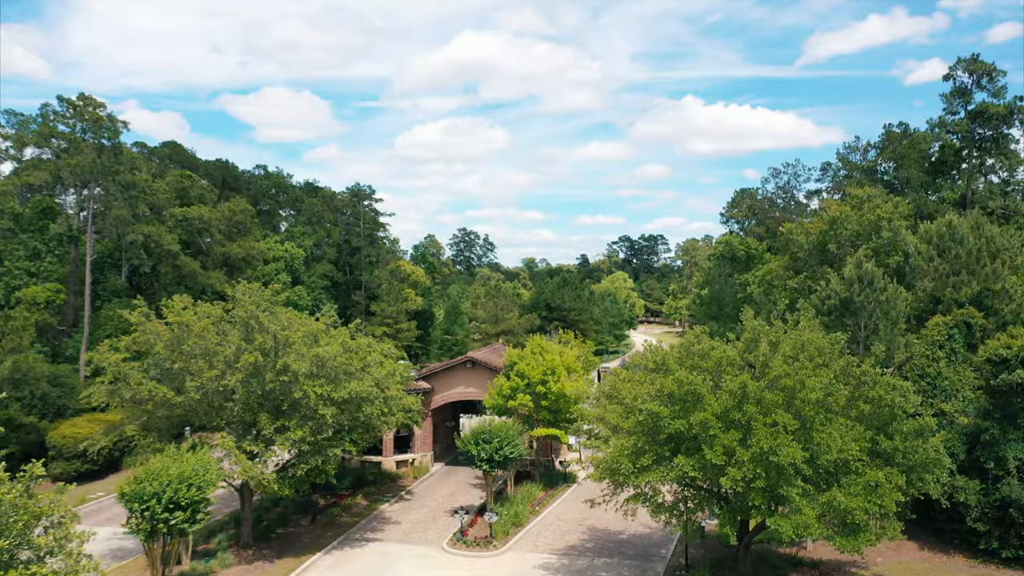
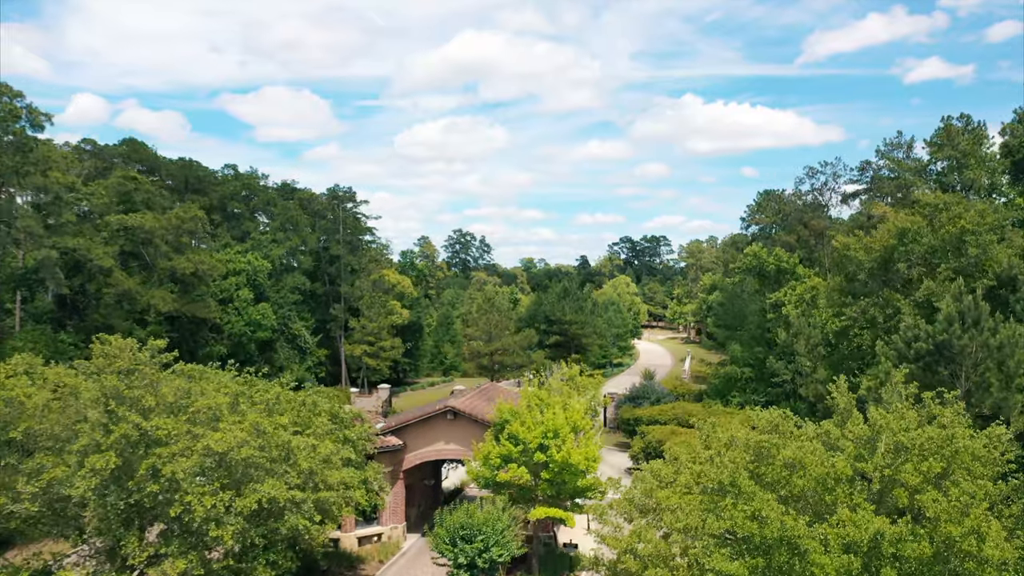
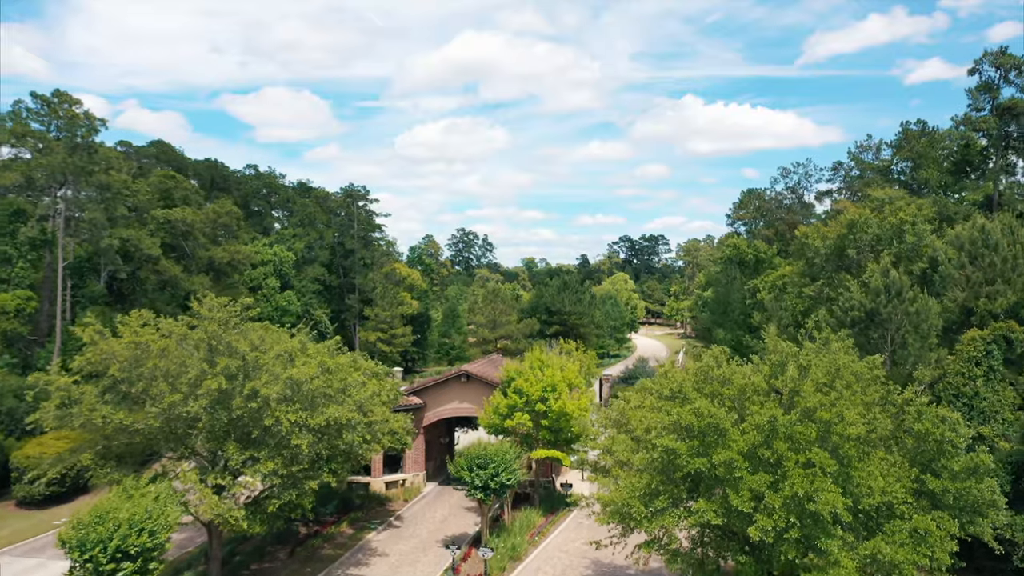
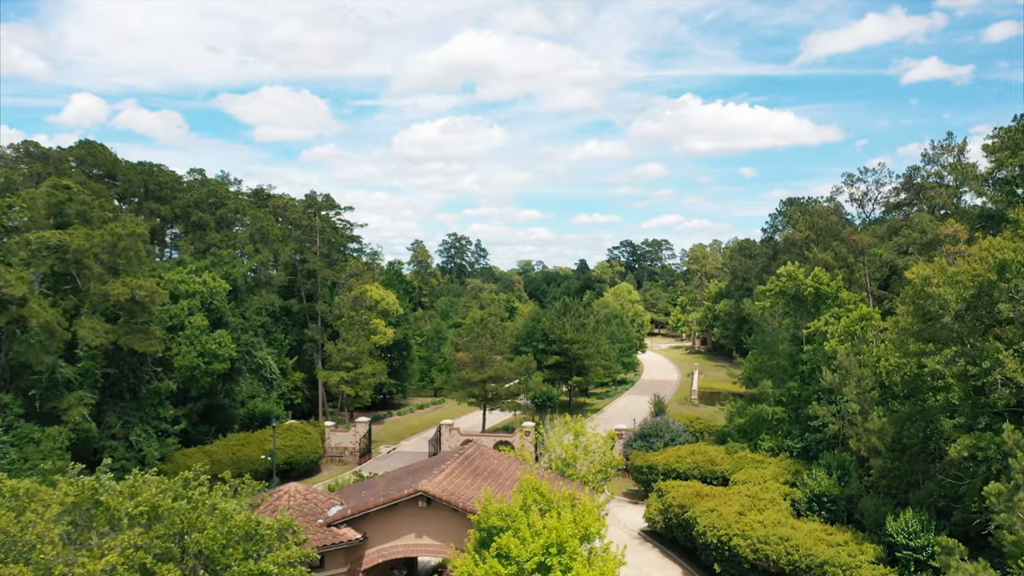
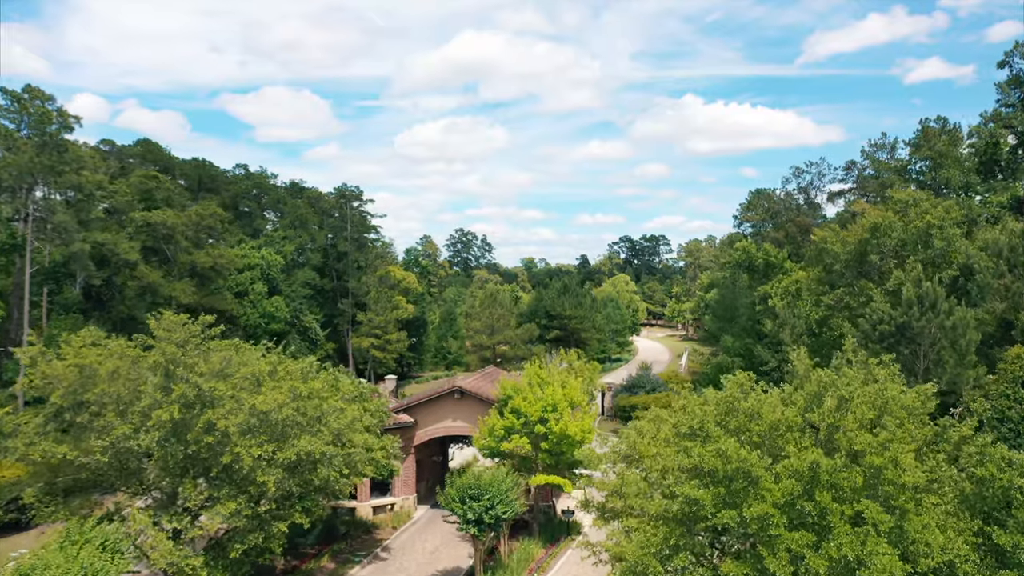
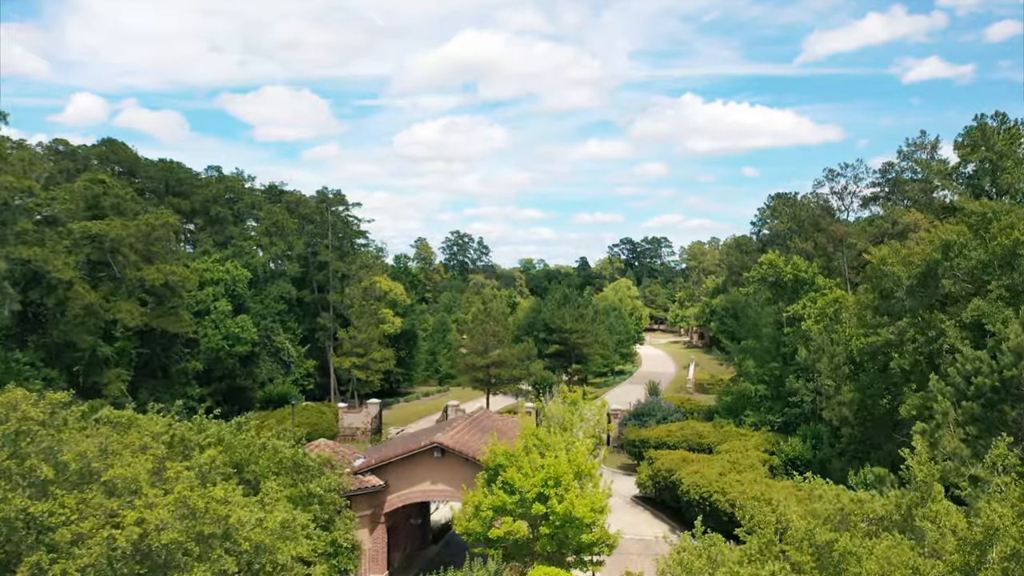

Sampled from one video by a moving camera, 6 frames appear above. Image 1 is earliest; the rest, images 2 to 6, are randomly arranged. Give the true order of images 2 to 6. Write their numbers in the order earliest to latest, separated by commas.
3, 5, 2, 6, 4
